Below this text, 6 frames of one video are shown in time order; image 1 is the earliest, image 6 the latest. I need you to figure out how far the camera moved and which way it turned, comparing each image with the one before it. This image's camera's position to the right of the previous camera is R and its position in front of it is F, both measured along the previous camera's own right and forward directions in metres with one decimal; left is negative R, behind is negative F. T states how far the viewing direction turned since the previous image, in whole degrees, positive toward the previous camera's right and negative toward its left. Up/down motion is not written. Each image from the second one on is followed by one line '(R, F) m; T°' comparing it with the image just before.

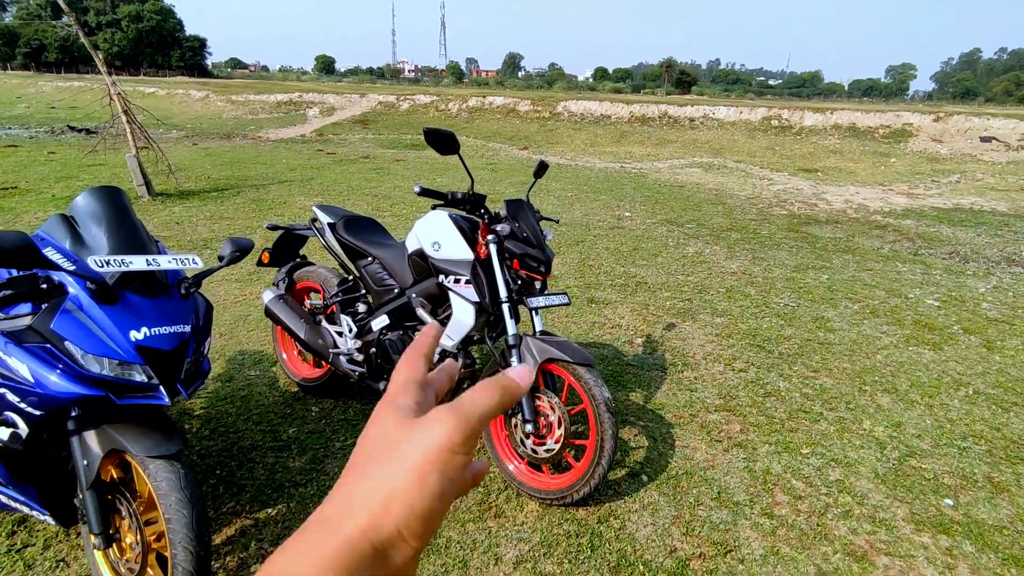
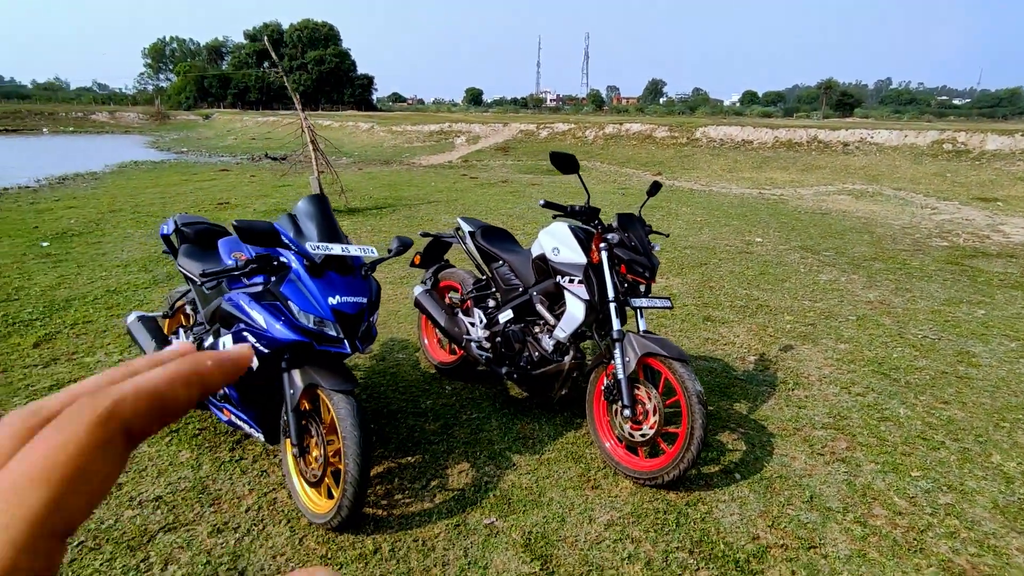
(+0.1, -0.4) m; -13°
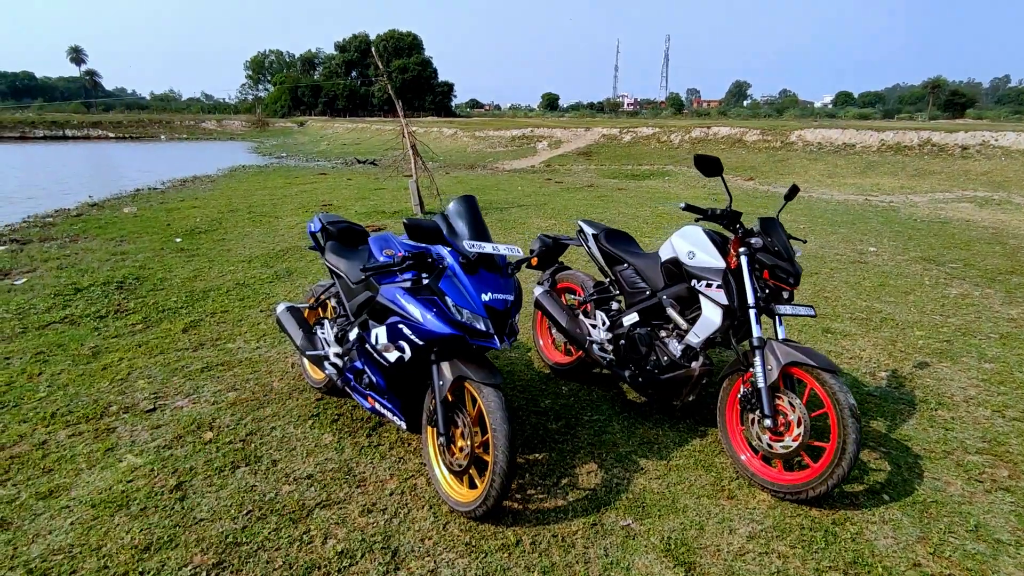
(-0.3, -0.1) m; -7°
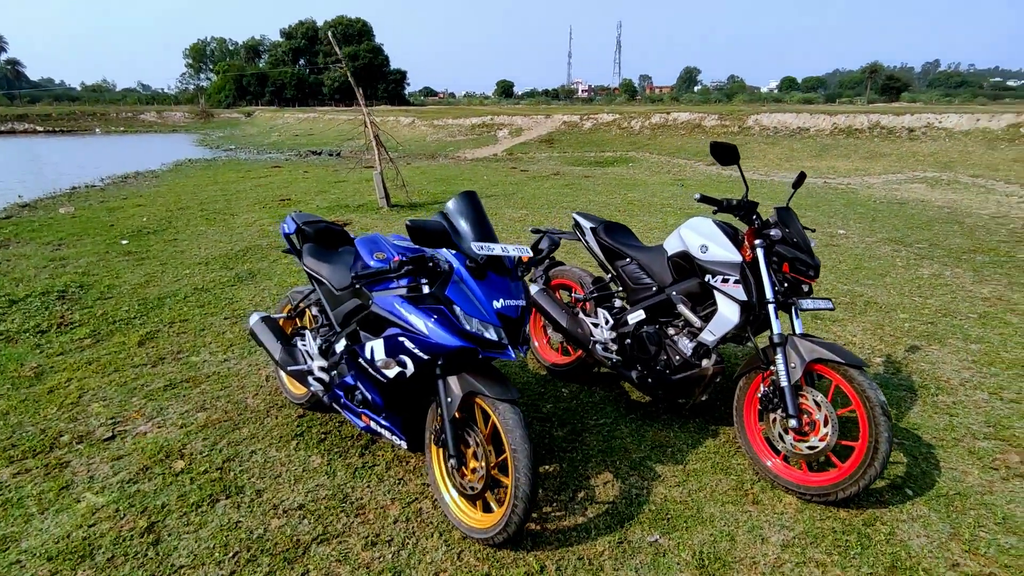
(-0.2, +0.2) m; +4°
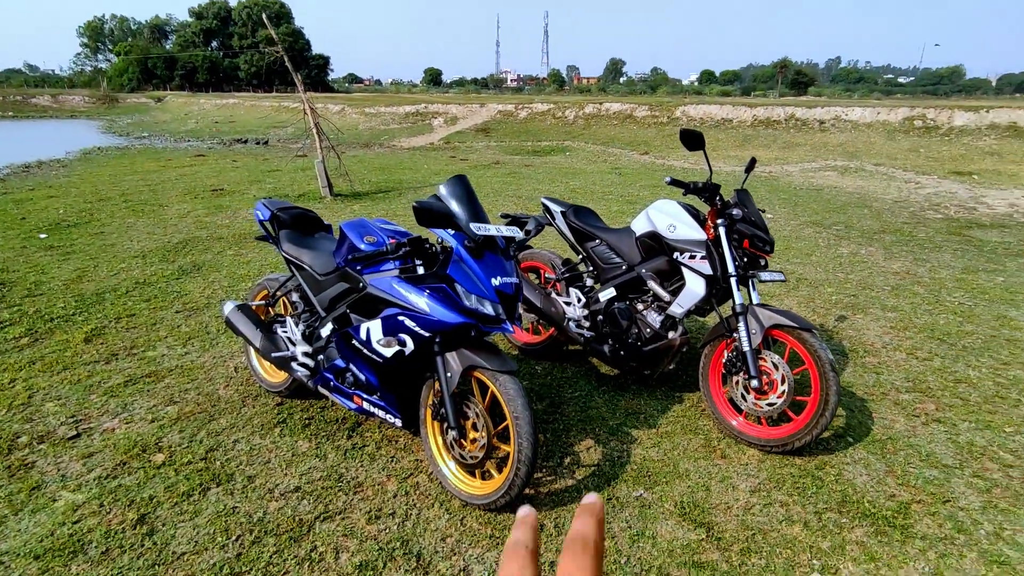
(-0.3, -0.1) m; +7°
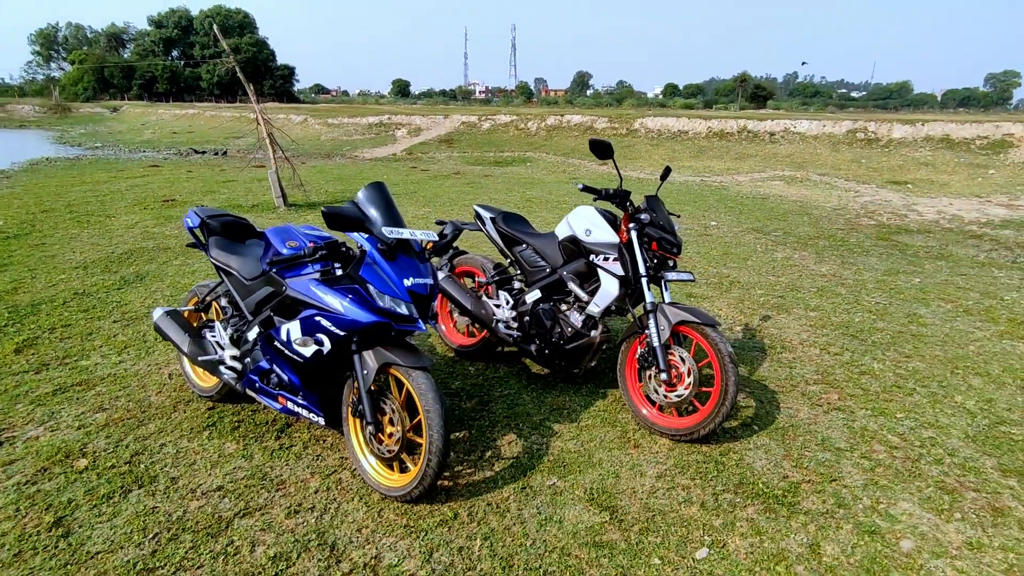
(+0.3, -0.1) m; +3°
